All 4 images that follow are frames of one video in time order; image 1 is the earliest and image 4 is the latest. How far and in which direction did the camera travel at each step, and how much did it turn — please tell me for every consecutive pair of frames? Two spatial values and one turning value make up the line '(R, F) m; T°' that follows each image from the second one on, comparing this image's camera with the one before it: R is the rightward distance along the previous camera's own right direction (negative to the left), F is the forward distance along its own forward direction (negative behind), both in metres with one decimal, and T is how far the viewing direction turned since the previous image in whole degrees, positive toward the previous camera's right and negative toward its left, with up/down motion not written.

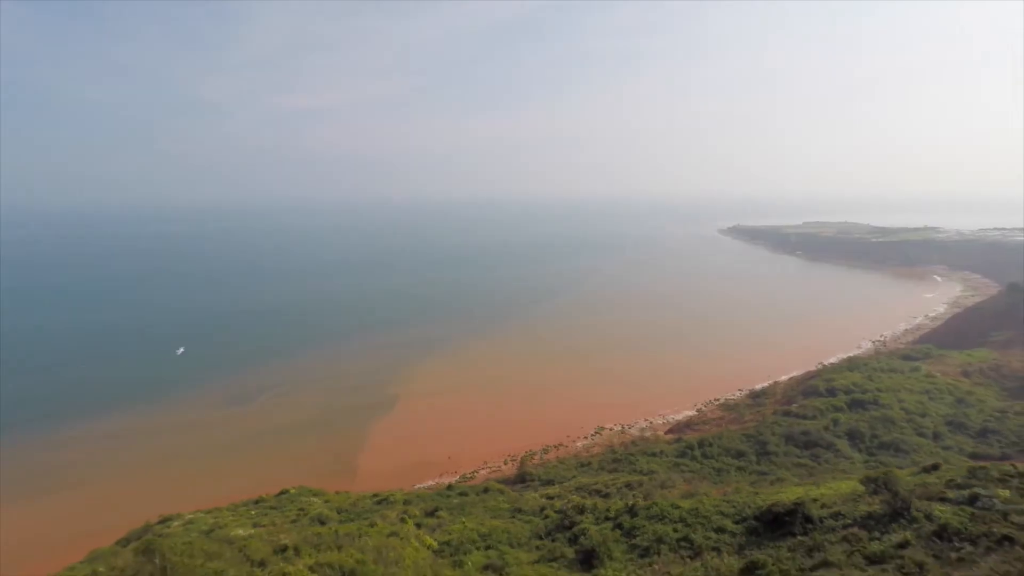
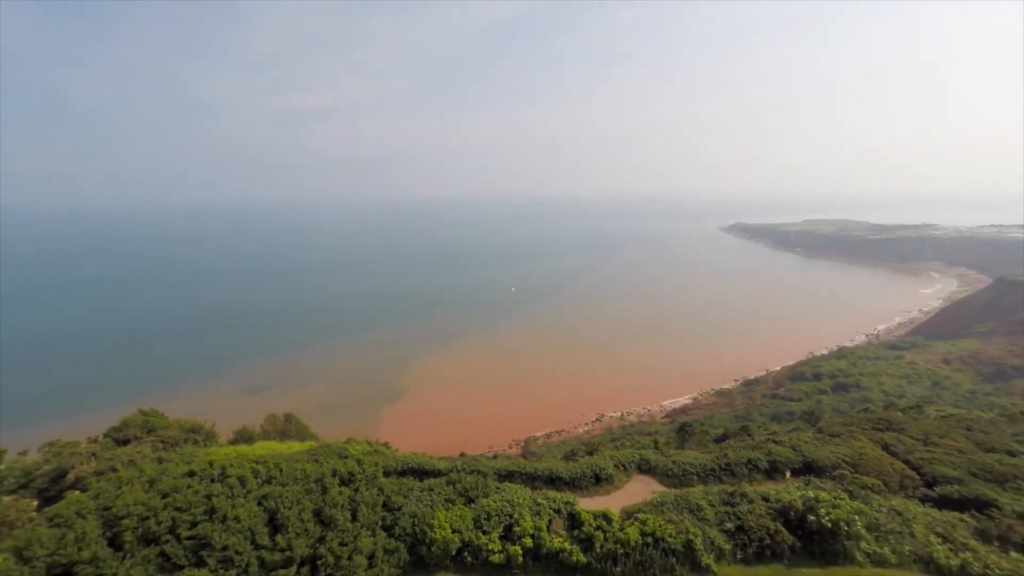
(-0.8, -7.2) m; 0°
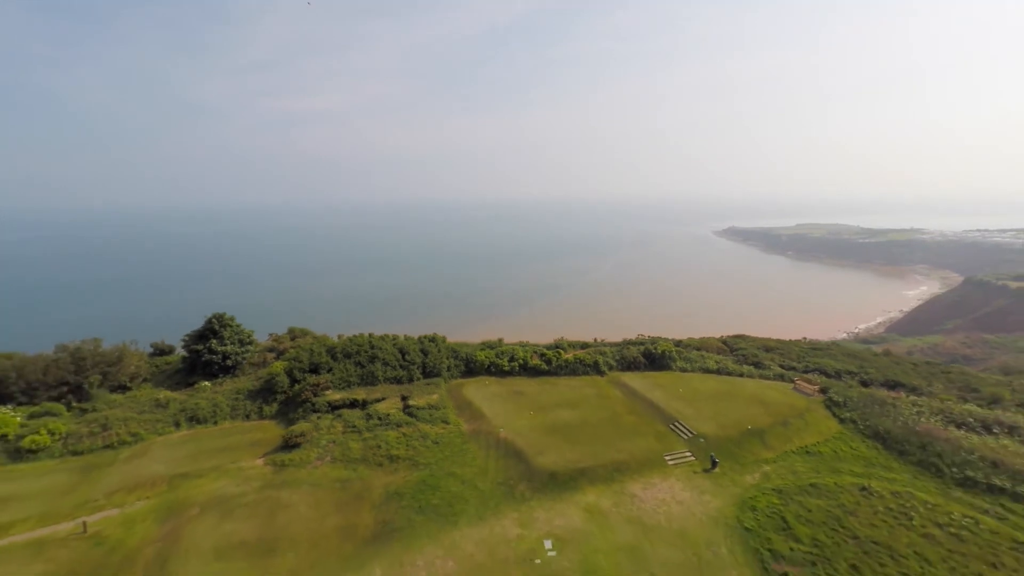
(-0.3, -11.0) m; 0°
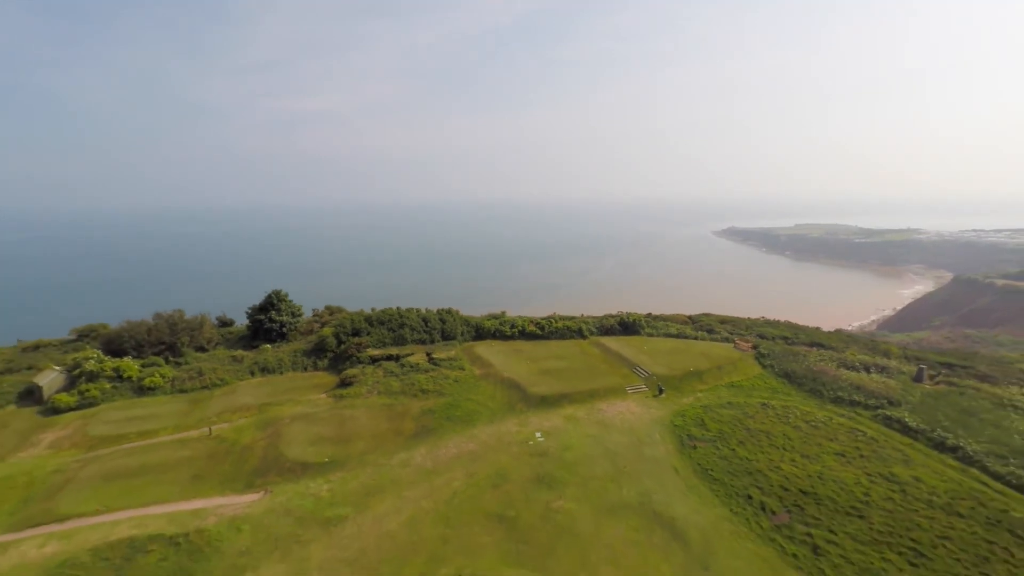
(-0.1, -5.0) m; 0°
